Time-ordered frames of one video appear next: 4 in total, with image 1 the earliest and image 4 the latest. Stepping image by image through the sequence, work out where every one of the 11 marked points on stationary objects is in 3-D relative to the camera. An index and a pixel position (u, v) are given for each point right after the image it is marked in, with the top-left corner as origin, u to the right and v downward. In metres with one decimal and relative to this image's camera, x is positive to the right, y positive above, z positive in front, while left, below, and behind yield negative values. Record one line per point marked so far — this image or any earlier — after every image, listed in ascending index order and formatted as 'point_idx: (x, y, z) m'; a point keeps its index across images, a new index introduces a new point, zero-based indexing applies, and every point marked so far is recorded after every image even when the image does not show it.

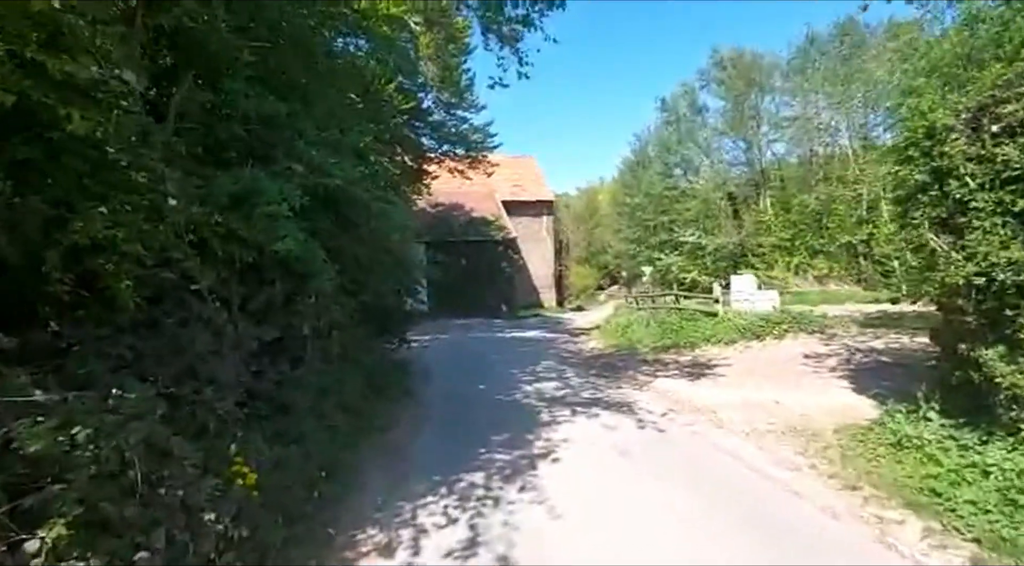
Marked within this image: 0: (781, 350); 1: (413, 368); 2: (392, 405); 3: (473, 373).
0: (+7.0, -1.9, +13.4) m
1: (-2.6, -2.2, +13.5) m
2: (-2.1, -2.2, +9.2) m
3: (-1.0, -2.2, +12.9) m
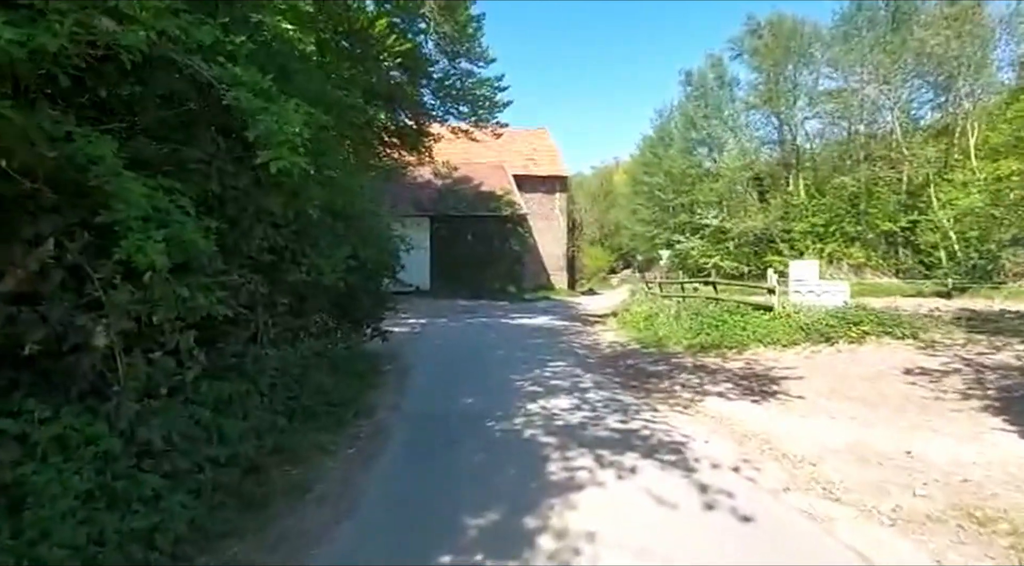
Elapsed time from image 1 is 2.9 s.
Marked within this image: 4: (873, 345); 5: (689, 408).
0: (+7.0, -1.6, +10.3) m
1: (-2.6, -1.7, +10.5) m
2: (-2.2, -1.8, +6.2) m
3: (-1.0, -1.8, +9.9) m
4: (+8.0, -1.5, +11.5) m
5: (+2.8, -2.0, +8.2) m
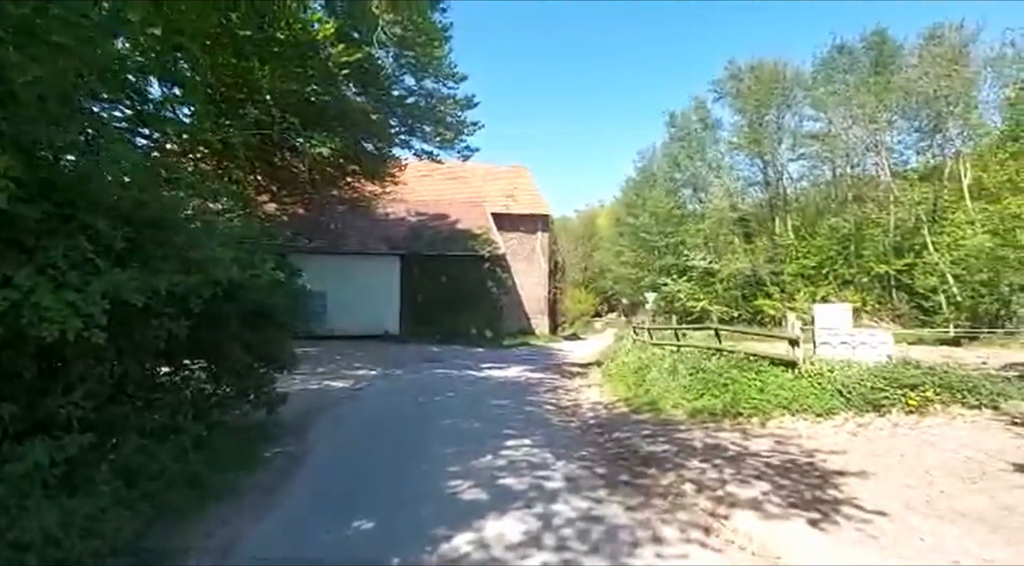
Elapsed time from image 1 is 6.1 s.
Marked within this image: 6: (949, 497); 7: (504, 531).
0: (+6.2, -2.4, +7.5) m
1: (-3.4, -2.4, +7.4) m
2: (-2.9, -2.2, +3.1) m
3: (-1.8, -2.4, +6.8) m
4: (+7.2, -2.3, +8.7) m
5: (+2.0, -2.5, +5.2) m
6: (+5.0, -2.4, +5.9) m
7: (0.0, -2.4, +5.0) m
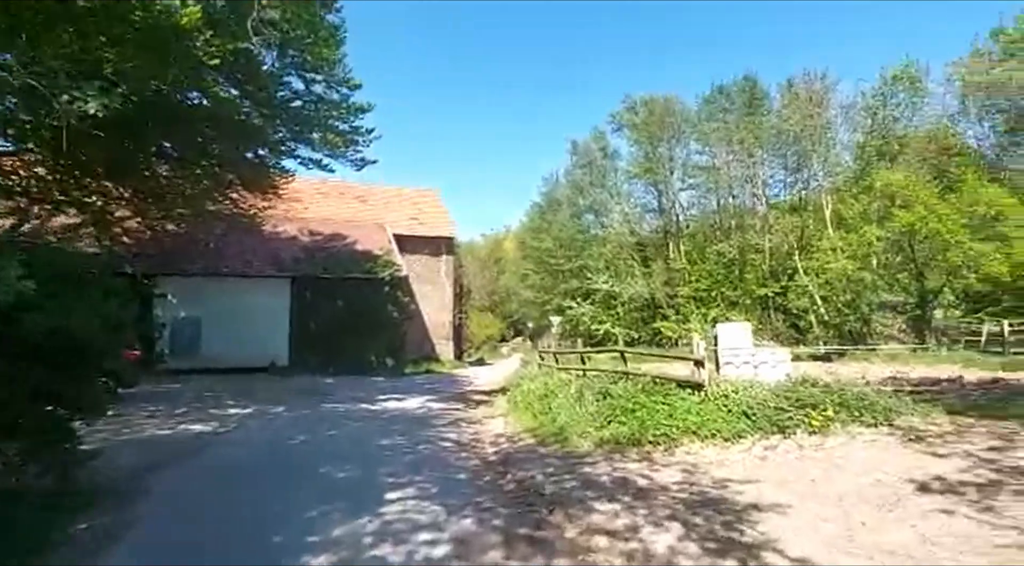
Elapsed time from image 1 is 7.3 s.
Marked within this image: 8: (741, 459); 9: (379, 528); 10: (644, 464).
0: (+4.7, -2.6, +7.2) m
1: (-4.7, -2.6, +5.4) m
2: (-3.5, -2.2, +1.4) m
3: (-3.1, -2.6, +5.1) m
4: (+5.4, -2.6, +8.6) m
5: (+1.0, -2.6, +4.2) m
6: (+3.8, -2.6, +5.5) m
7: (-1.0, -2.5, +3.7) m
8: (+3.6, -2.7, +8.0) m
9: (-1.4, -2.7, +5.6) m
10: (+2.1, -2.8, +8.0) m
